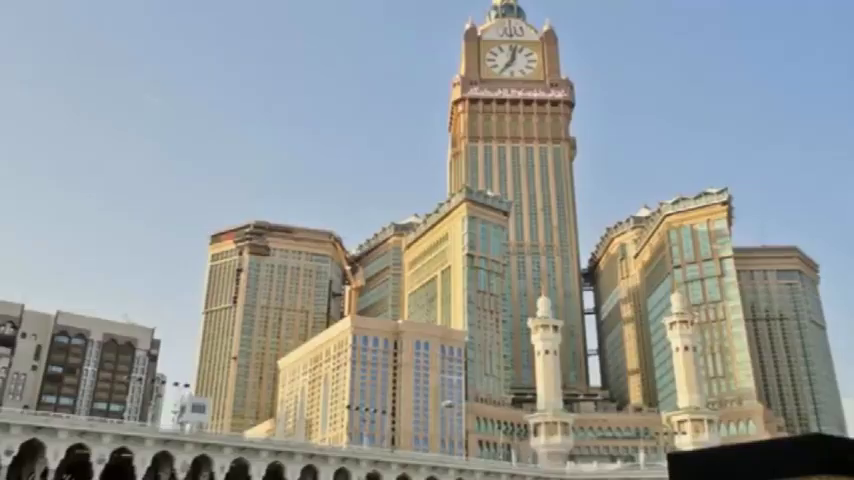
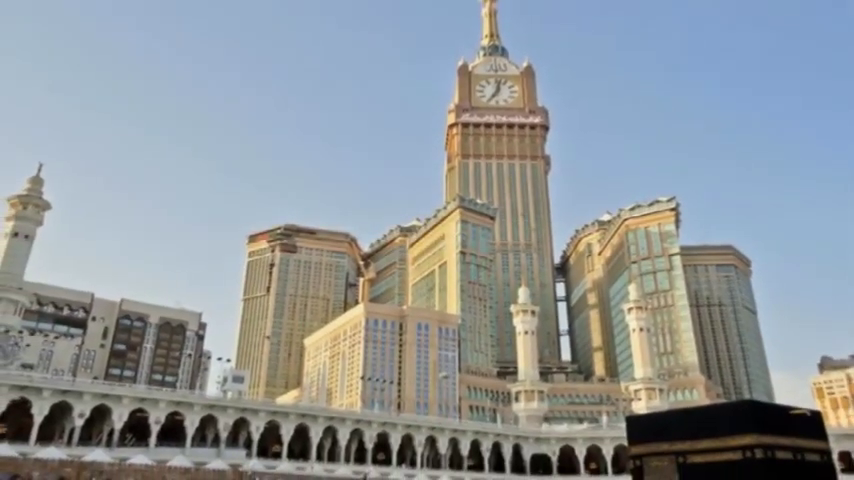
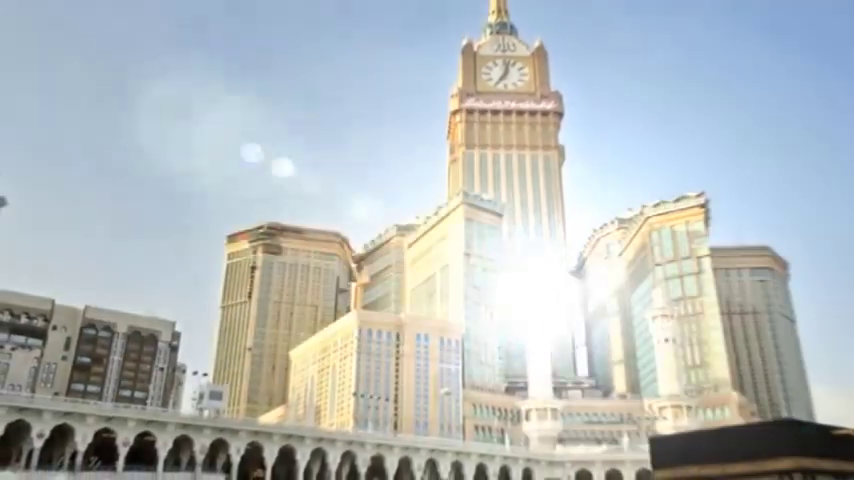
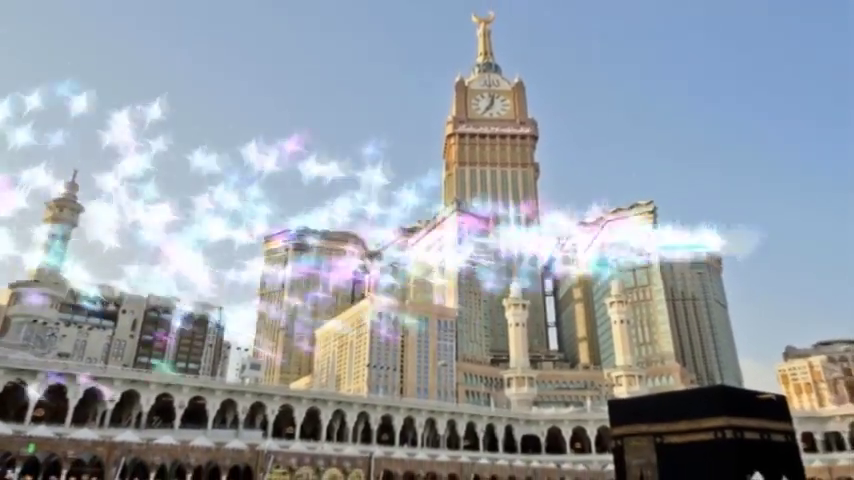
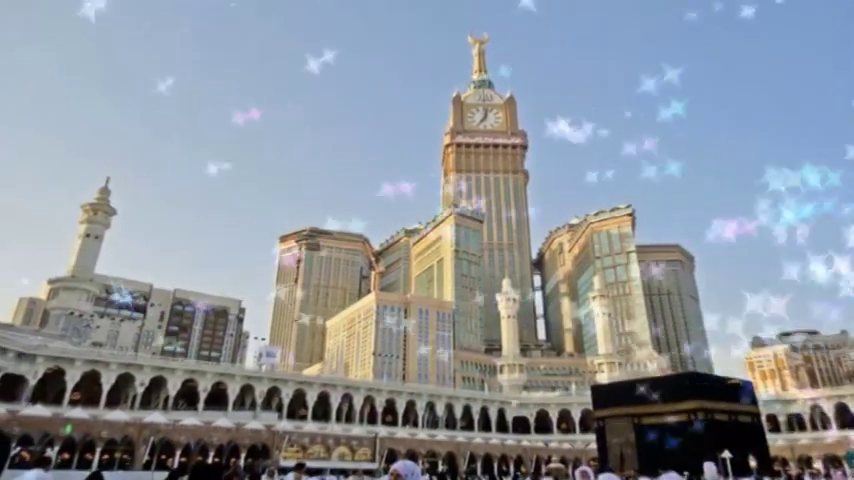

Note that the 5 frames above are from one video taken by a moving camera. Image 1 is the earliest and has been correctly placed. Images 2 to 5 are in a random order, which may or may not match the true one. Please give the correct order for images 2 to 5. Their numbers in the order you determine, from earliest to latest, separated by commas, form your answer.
3, 2, 4, 5
